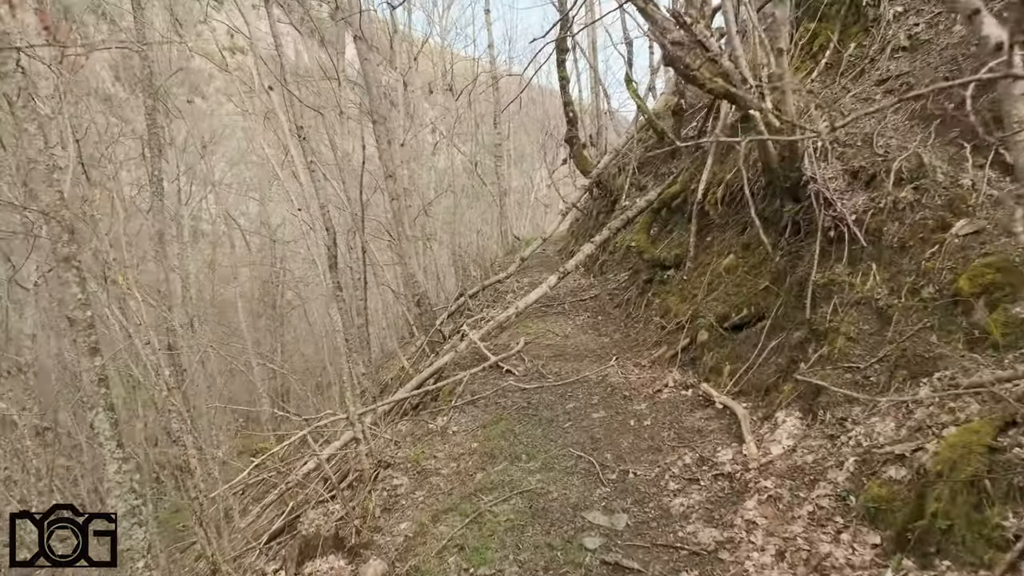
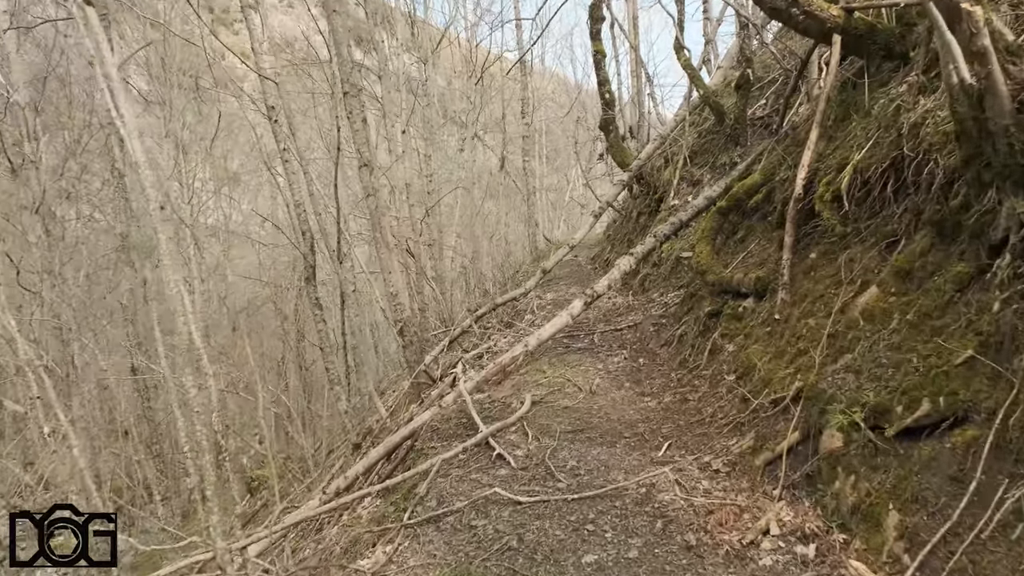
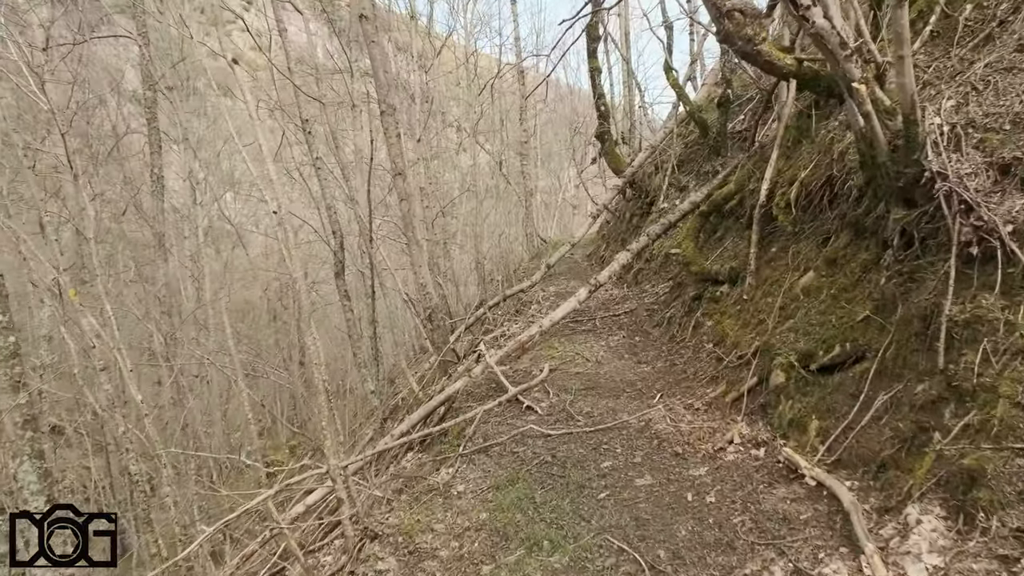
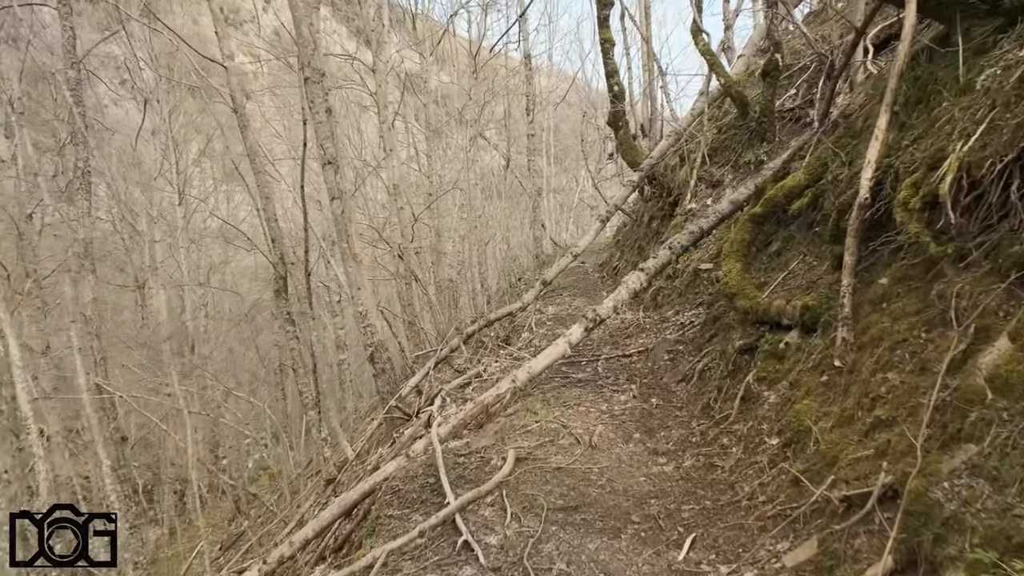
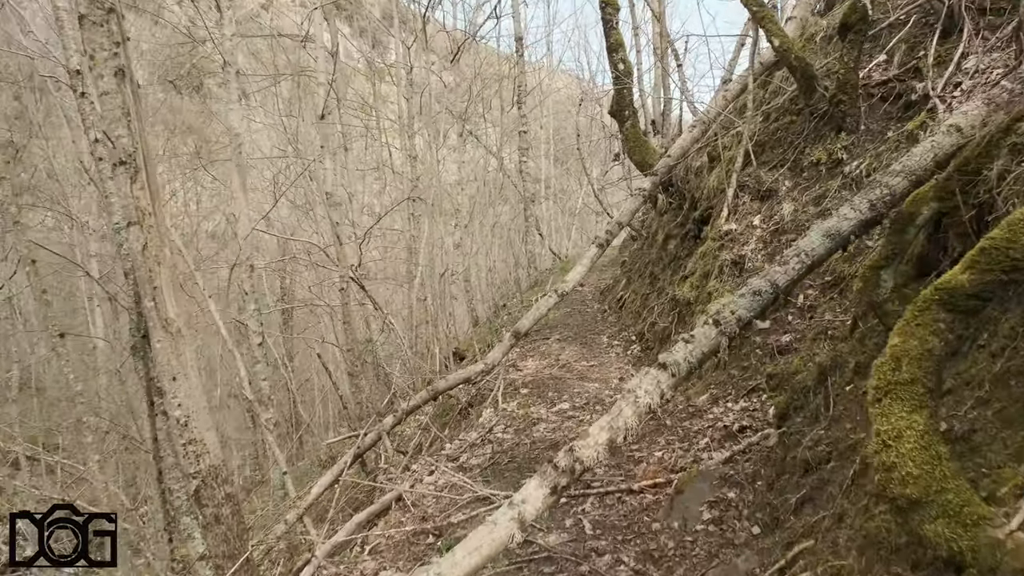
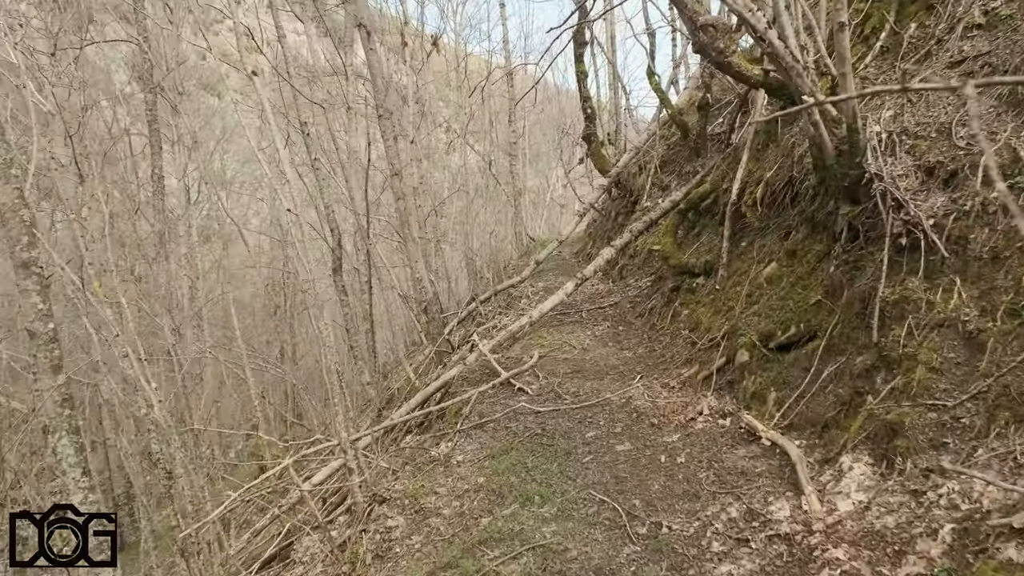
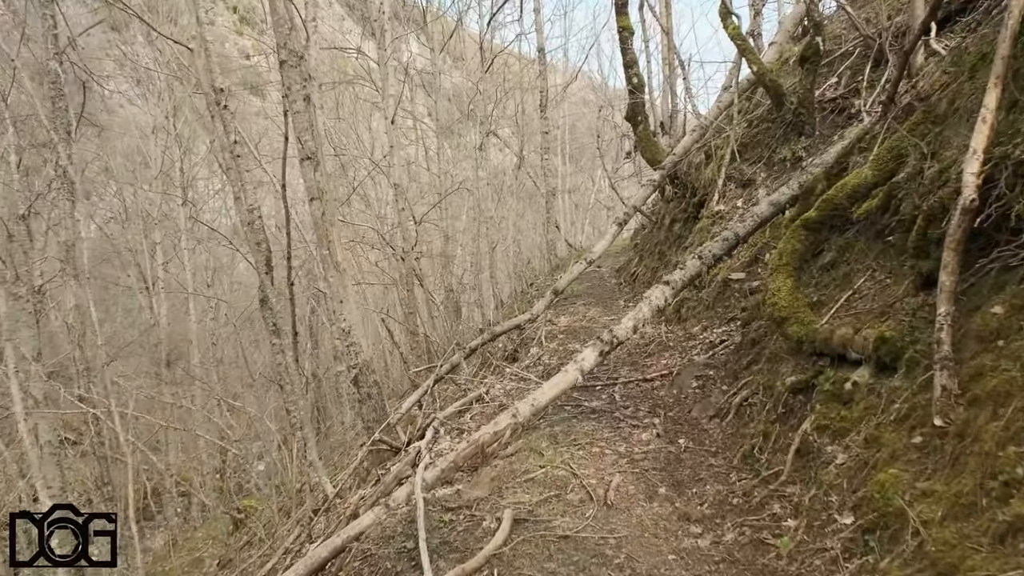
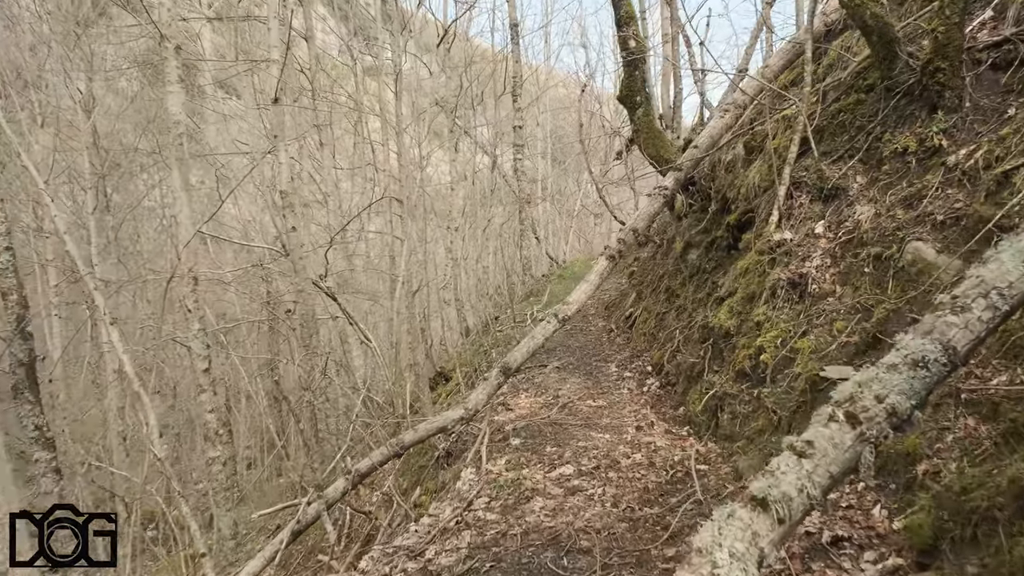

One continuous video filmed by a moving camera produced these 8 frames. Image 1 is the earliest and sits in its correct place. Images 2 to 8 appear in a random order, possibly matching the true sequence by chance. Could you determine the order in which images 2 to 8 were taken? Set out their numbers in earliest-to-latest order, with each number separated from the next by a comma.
6, 3, 2, 4, 7, 5, 8
